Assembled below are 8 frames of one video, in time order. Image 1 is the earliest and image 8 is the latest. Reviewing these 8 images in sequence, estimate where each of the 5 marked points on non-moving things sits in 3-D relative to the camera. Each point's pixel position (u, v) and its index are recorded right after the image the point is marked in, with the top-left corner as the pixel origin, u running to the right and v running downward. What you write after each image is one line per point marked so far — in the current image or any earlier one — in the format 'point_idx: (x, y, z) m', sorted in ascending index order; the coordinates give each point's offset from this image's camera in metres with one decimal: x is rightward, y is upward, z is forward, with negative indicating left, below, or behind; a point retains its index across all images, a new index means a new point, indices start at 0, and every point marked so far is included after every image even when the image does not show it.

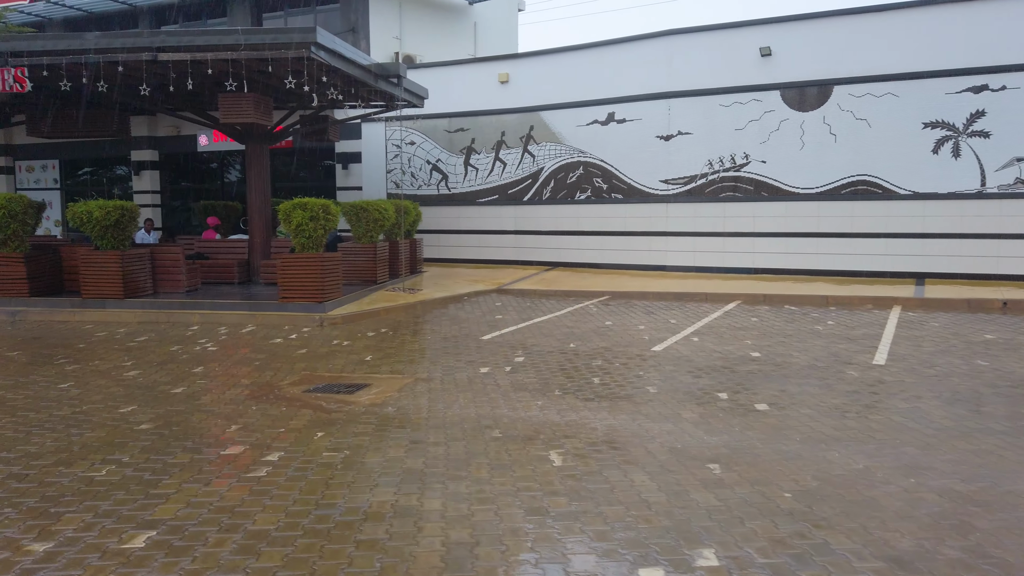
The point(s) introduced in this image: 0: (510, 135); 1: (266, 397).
0: (-0.1, +3.9, +19.0) m
1: (-2.6, -1.1, +7.8) m
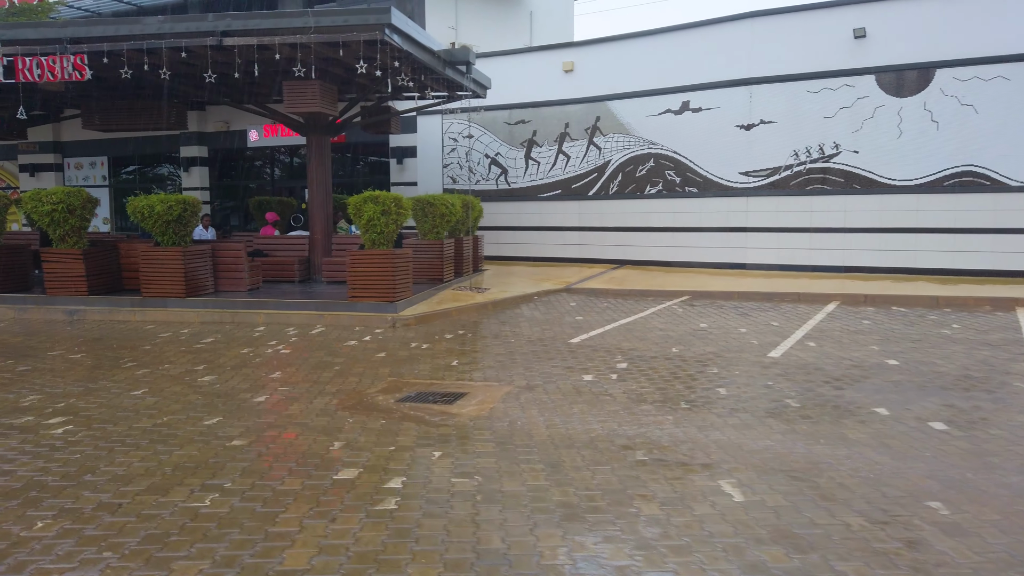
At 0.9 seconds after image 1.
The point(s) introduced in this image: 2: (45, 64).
0: (+1.5, +3.9, +18.1) m
1: (-1.5, -1.1, +7.0) m
2: (-7.5, +3.6, +12.0) m
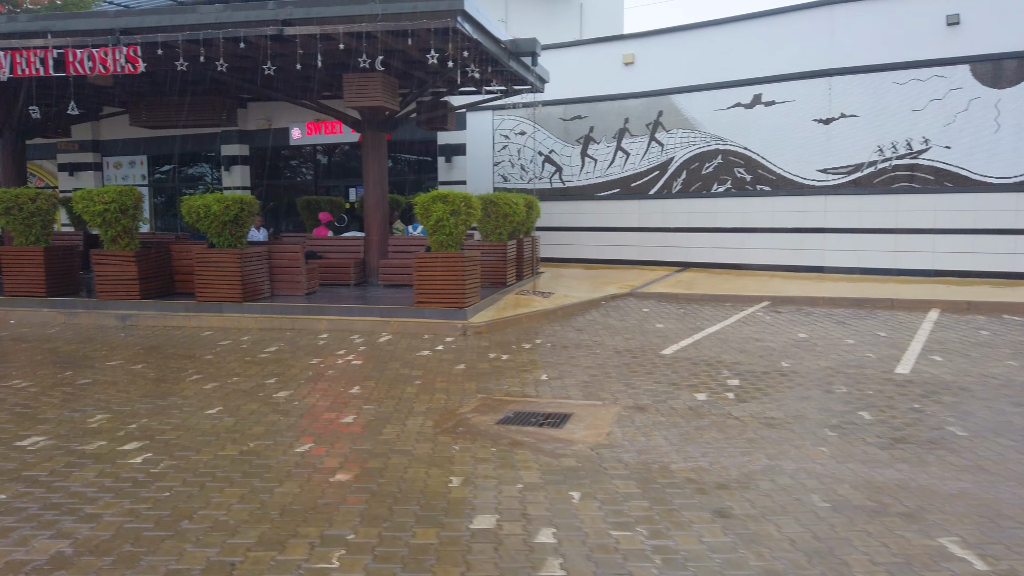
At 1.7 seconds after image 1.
0: (+2.8, +3.9, +17.2) m
1: (-0.5, -1.2, +6.3) m
2: (-6.3, +3.5, +11.4) m
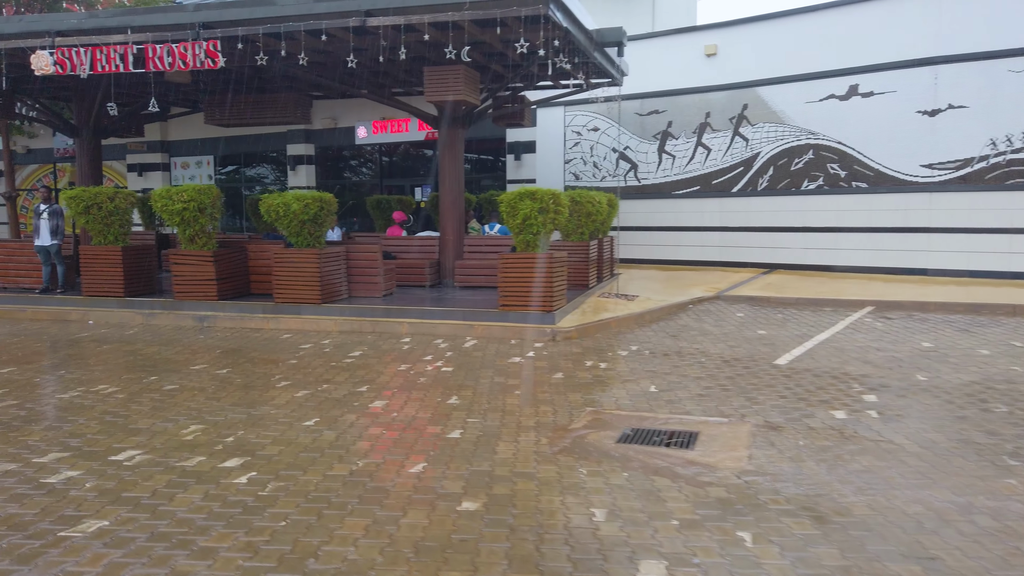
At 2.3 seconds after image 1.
0: (+4.5, +3.8, +16.4) m
1: (+0.5, -1.2, +5.7) m
2: (-5.0, +3.5, +11.2) m
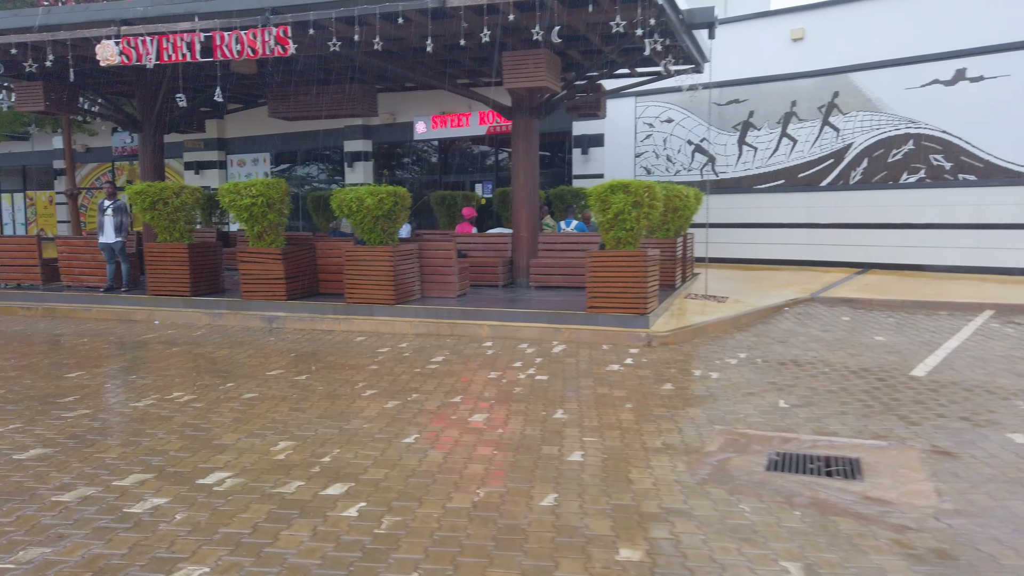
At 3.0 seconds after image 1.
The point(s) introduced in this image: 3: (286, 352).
0: (+6.0, +3.8, +15.4) m
1: (+1.4, -1.3, +4.9) m
2: (-3.8, +3.6, +10.6) m
3: (-2.8, -0.8, +9.2) m
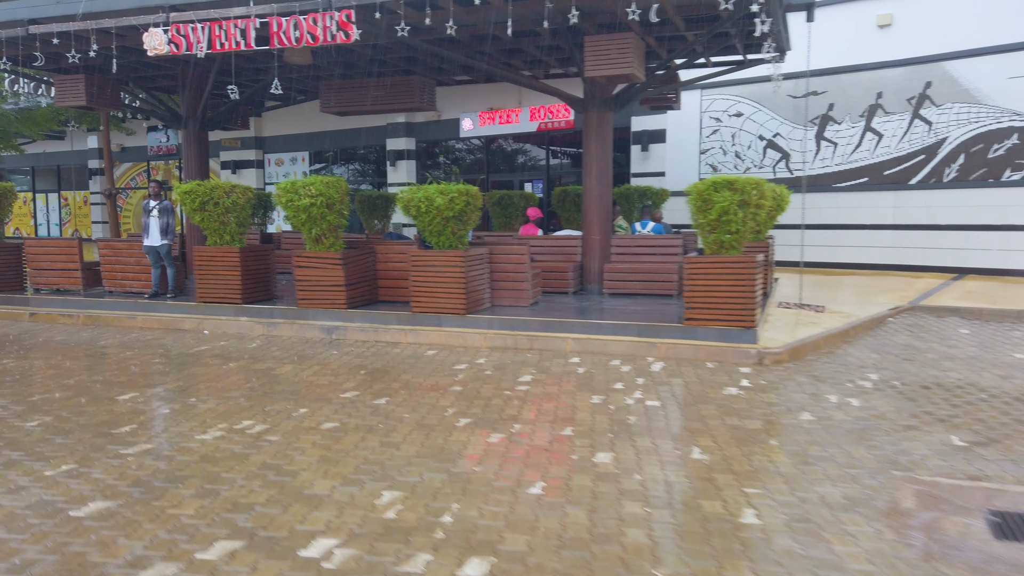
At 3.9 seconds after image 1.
0: (+7.2, +3.7, +14.2) m
1: (+2.3, -1.4, +3.9) m
2: (-2.7, +3.4, +9.8) m
3: (-1.8, -0.9, +8.3) m
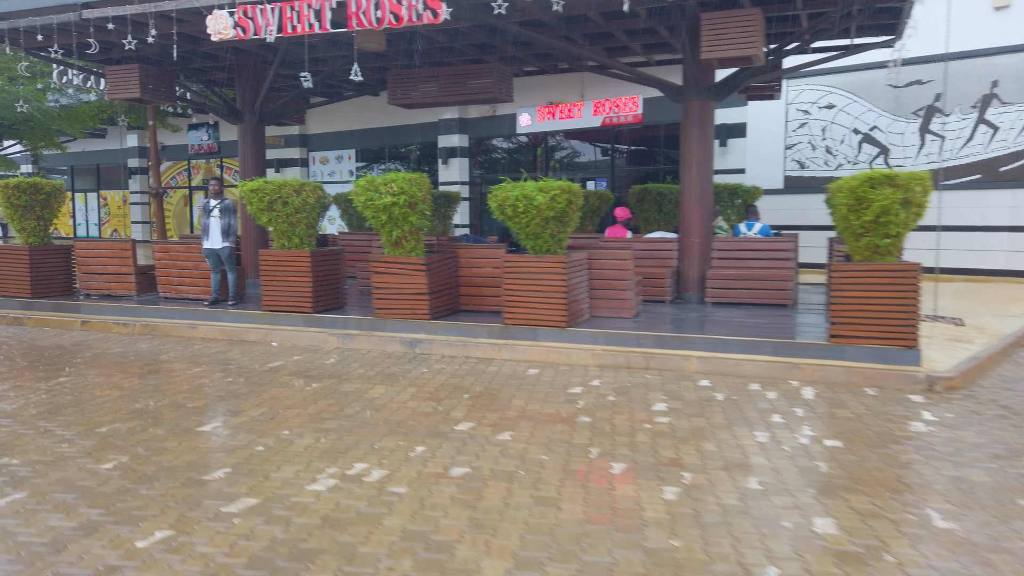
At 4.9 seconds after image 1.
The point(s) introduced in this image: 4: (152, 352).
0: (+8.6, +3.5, +12.9) m
1: (+3.3, -1.5, +2.7) m
2: (-1.5, +3.3, +8.8) m
3: (-0.6, -1.0, +7.3) m
4: (-4.6, -0.8, +9.5) m
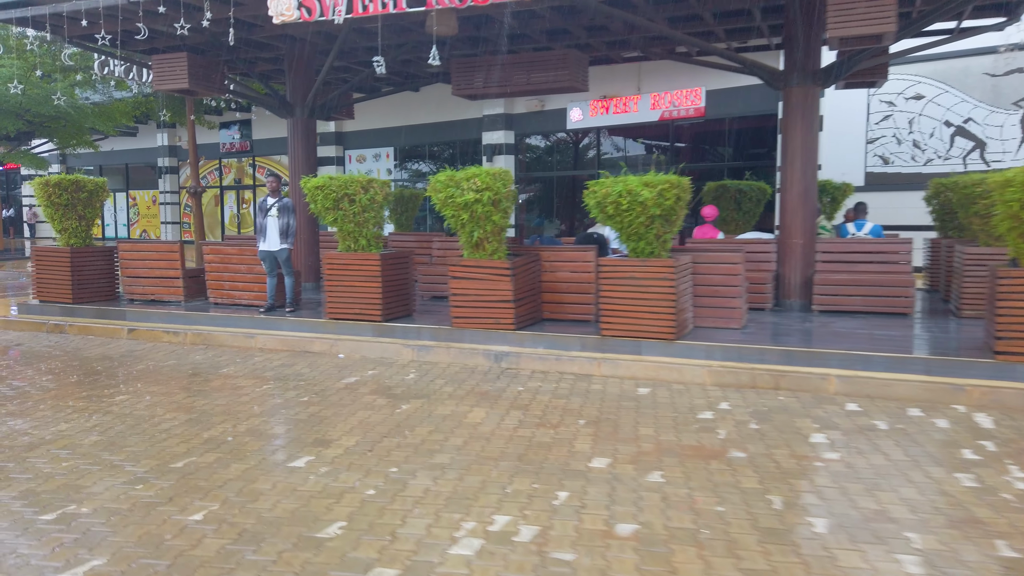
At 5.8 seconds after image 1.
0: (+9.8, +3.4, +11.7) m
1: (+4.3, -1.6, +1.7) m
2: (-0.4, +3.3, +7.9) m
3: (+0.5, -1.1, +6.3) m
4: (-3.5, -0.9, +8.6) m
